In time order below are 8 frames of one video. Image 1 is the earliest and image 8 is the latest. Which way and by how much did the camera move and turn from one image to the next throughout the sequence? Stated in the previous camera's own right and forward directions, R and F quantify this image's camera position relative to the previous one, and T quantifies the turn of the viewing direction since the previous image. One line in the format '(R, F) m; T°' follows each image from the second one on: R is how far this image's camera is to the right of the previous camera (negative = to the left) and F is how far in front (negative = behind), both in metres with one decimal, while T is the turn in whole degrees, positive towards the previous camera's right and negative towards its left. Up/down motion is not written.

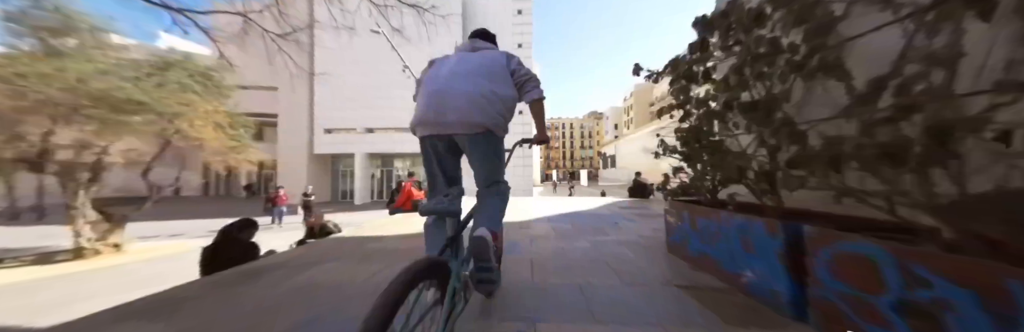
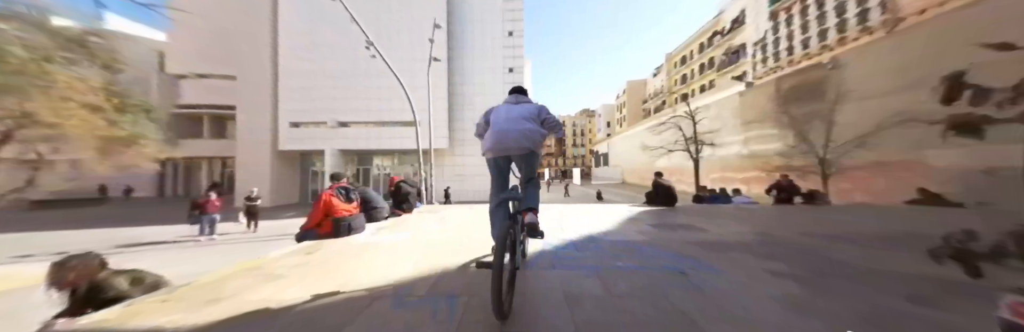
(+0.1, +1.4) m; +2°
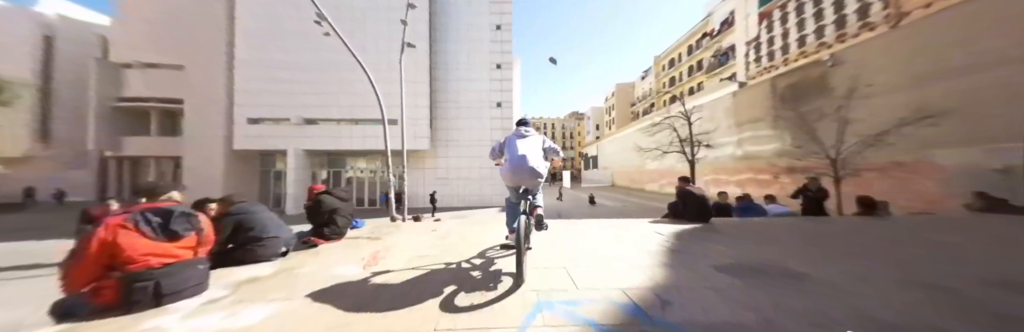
(+0.1, +1.1) m; +2°
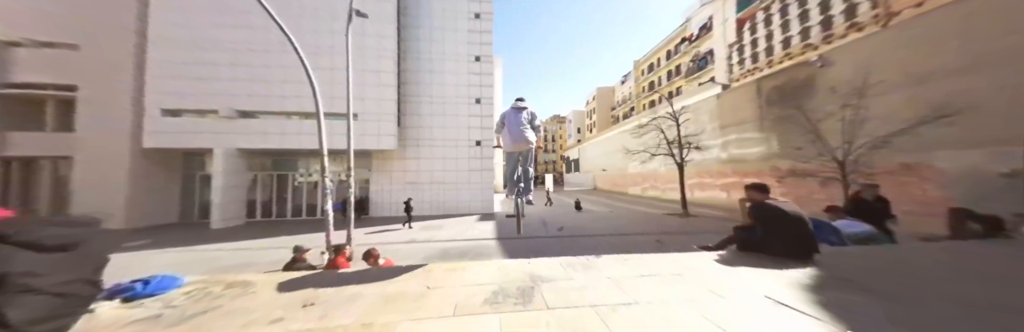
(+0.1, +1.4) m; +4°
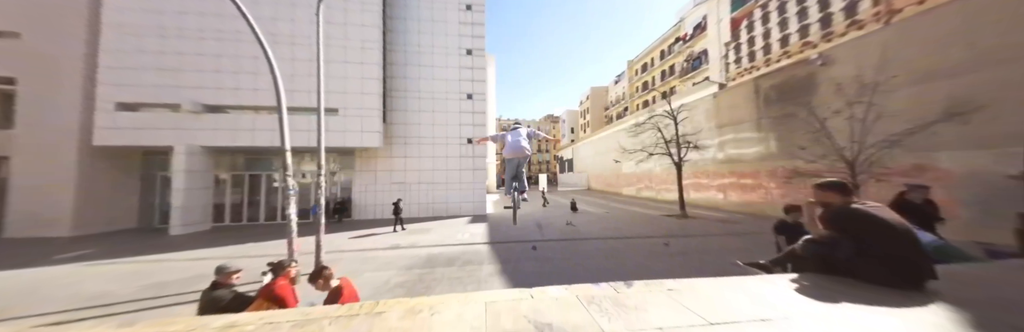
(0.0, +0.6) m; +2°
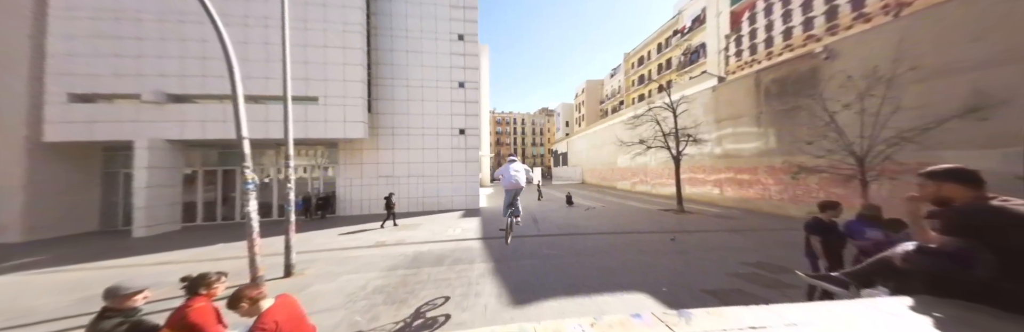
(0.0, +0.5) m; +1°
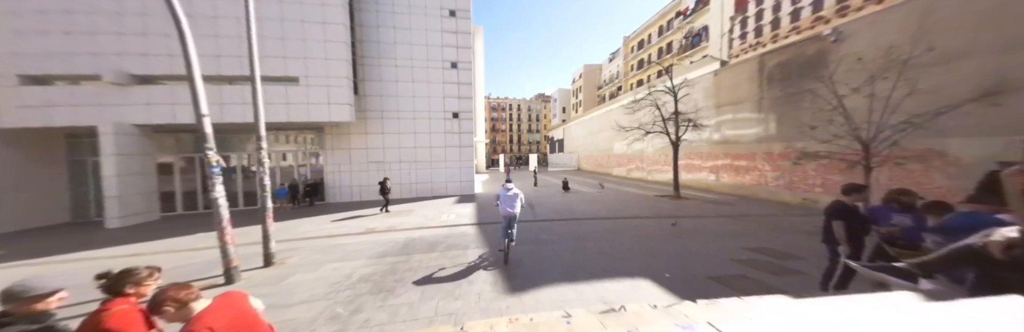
(0.0, +0.3) m; +1°
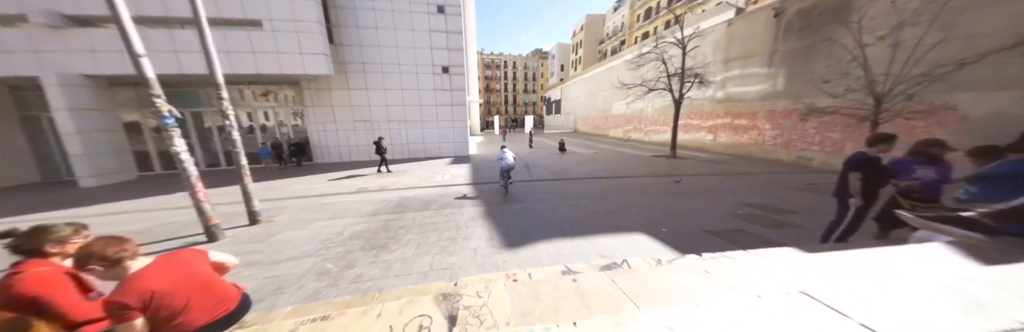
(0.0, +0.3) m; +1°
